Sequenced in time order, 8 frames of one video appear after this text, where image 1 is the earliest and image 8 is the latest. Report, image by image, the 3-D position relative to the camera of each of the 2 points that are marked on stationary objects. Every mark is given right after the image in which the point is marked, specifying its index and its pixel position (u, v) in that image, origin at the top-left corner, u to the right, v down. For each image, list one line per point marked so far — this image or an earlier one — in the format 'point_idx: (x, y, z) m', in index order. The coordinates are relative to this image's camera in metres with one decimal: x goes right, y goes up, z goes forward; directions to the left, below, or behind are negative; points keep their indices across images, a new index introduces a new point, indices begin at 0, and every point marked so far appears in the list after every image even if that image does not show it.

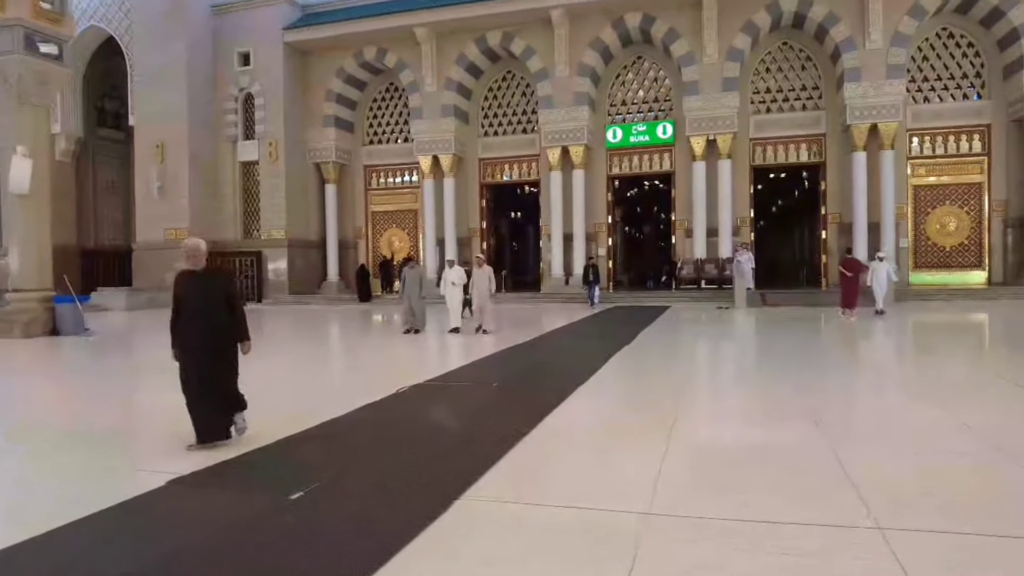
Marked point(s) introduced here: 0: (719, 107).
0: (+4.9, +4.2, +15.8) m
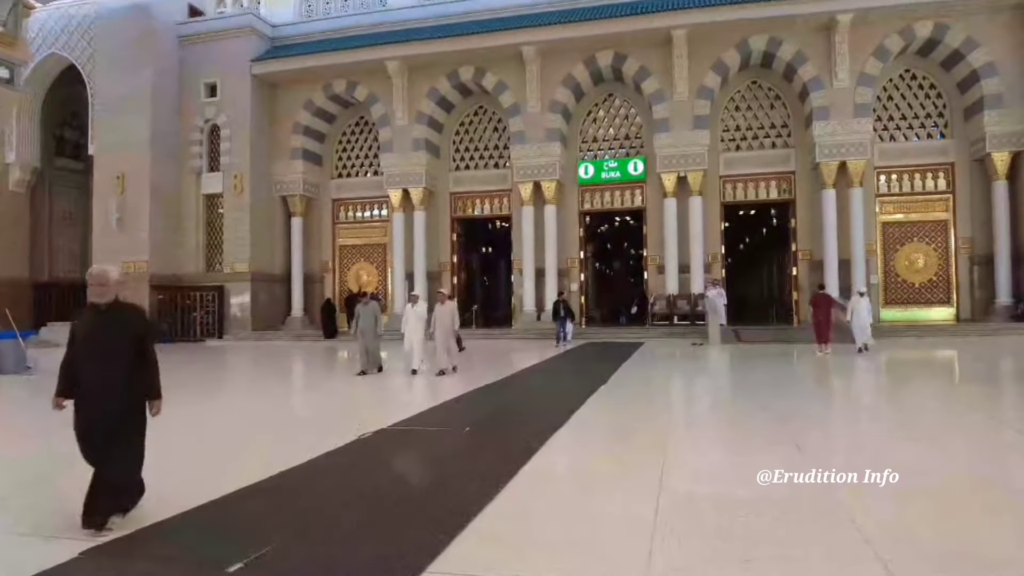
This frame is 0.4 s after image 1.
0: (+4.2, +3.4, +15.9) m
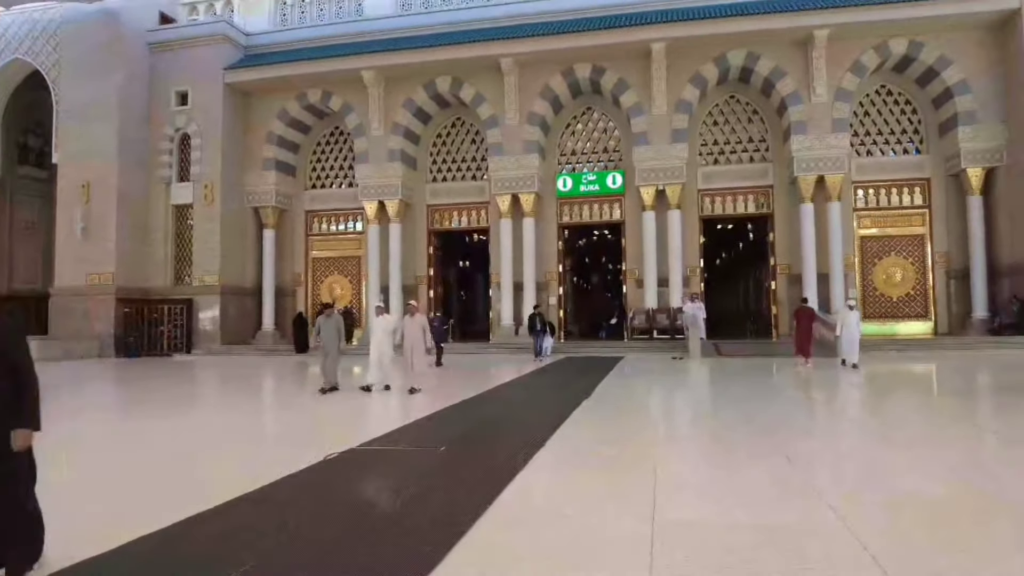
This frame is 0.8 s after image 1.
0: (+3.7, +3.1, +15.8) m
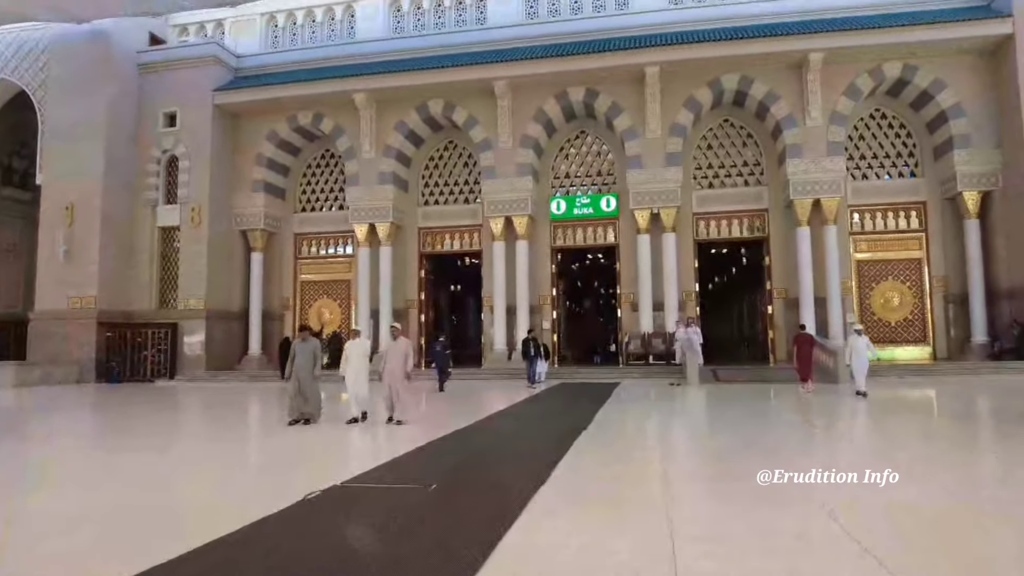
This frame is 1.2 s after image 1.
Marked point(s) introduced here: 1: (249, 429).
0: (+3.5, +2.5, +15.6) m
1: (-3.7, -1.9, +9.5) m
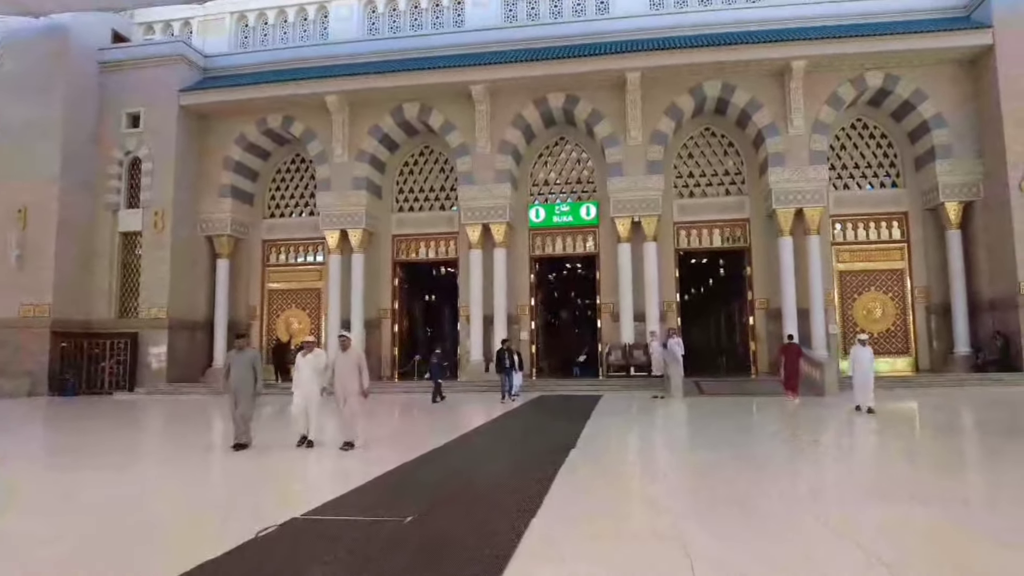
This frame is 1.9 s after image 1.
0: (+3.0, +2.3, +15.3) m
1: (-4.0, -2.0, +8.8) m
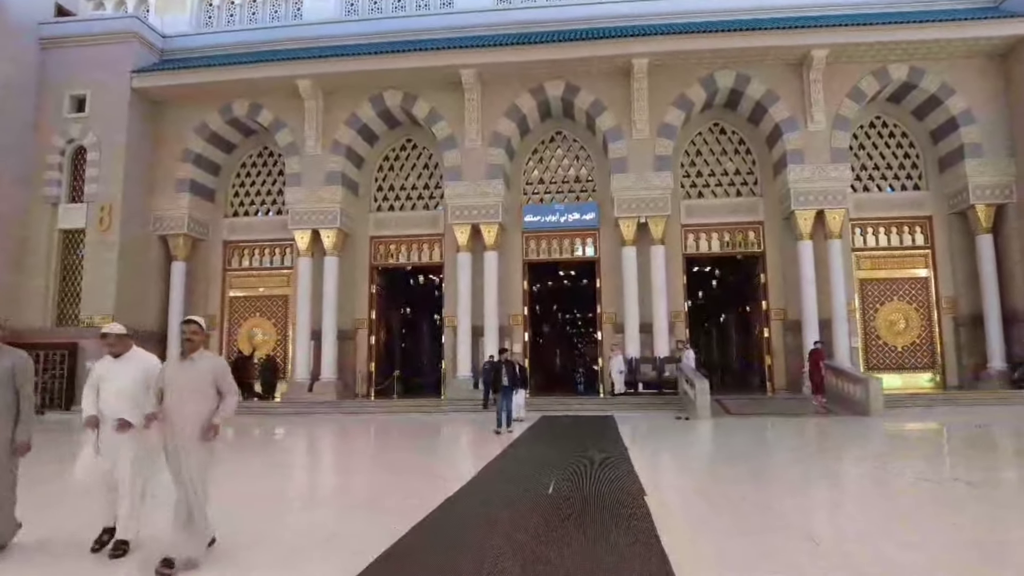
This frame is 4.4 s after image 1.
0: (+2.9, +2.1, +13.9) m
1: (-3.8, -2.0, +7.0) m
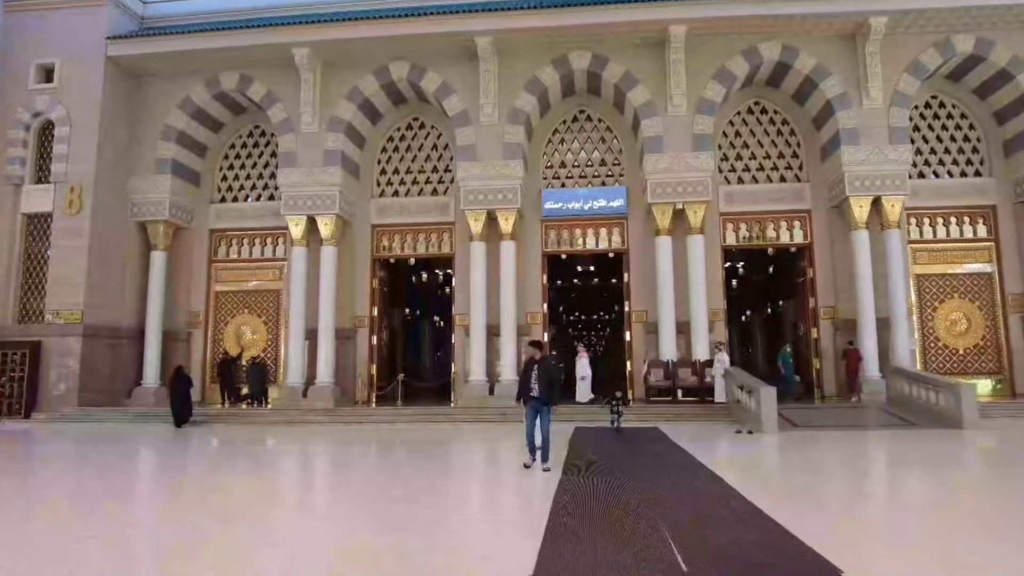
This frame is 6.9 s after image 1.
0: (+3.3, +2.2, +12.5) m
1: (-3.4, -1.8, +5.4) m
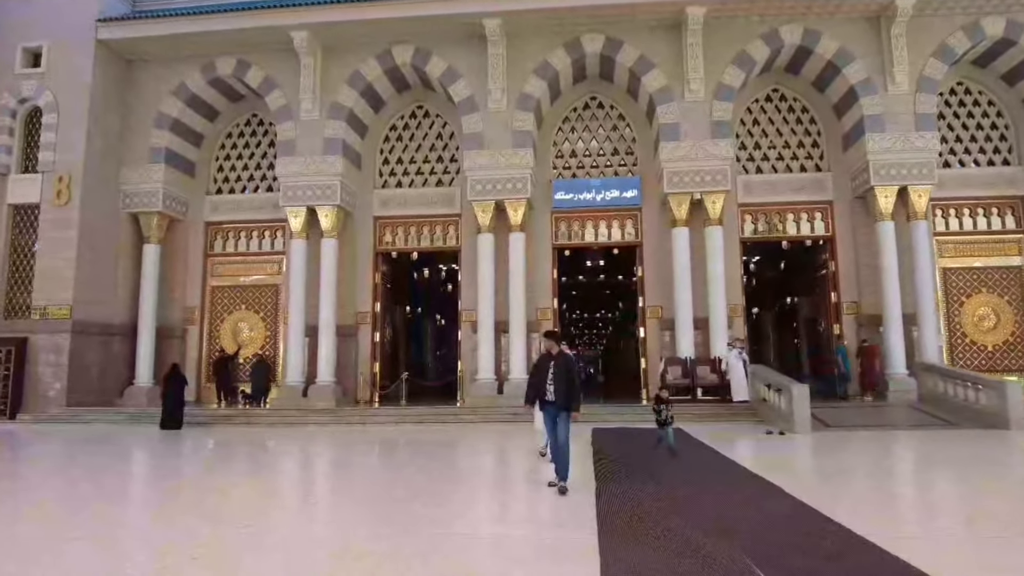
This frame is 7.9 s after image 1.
0: (+3.4, +2.3, +11.9) m
1: (-3.2, -1.7, +4.9) m
